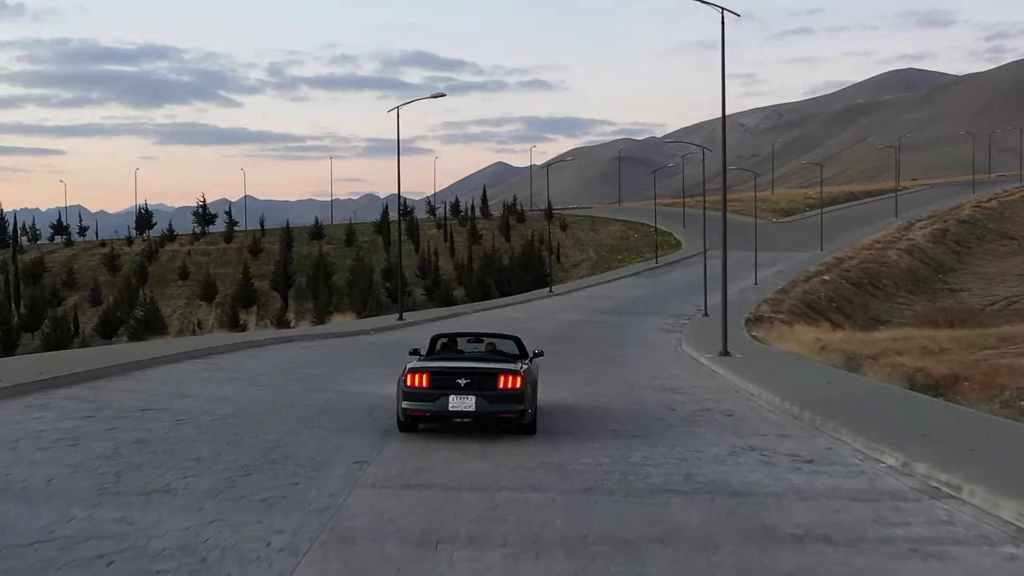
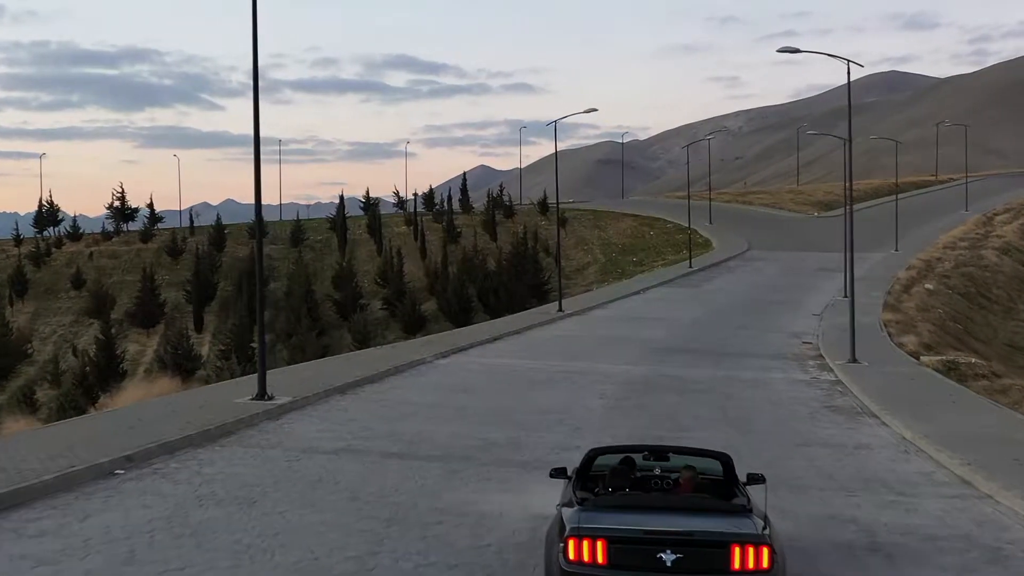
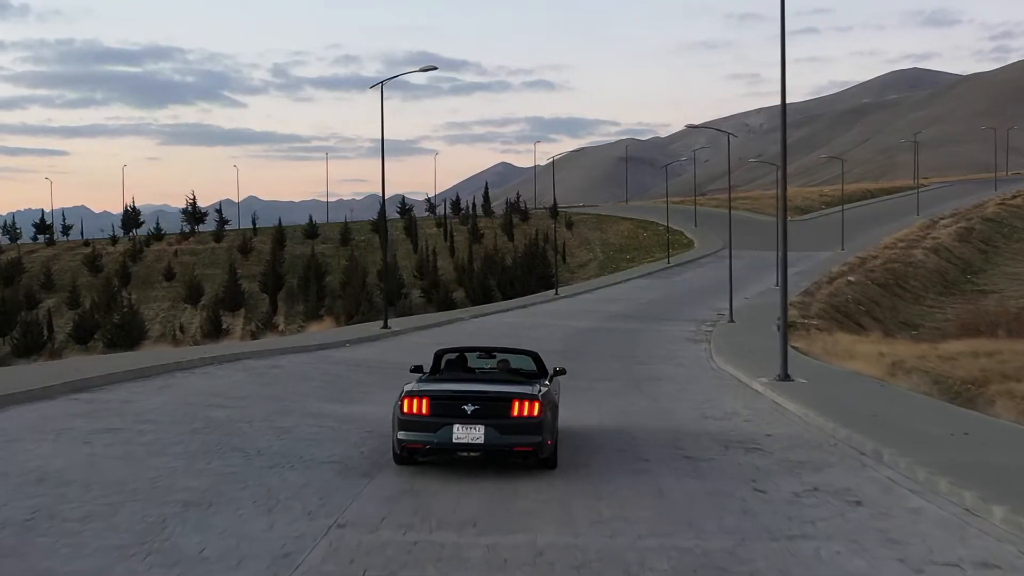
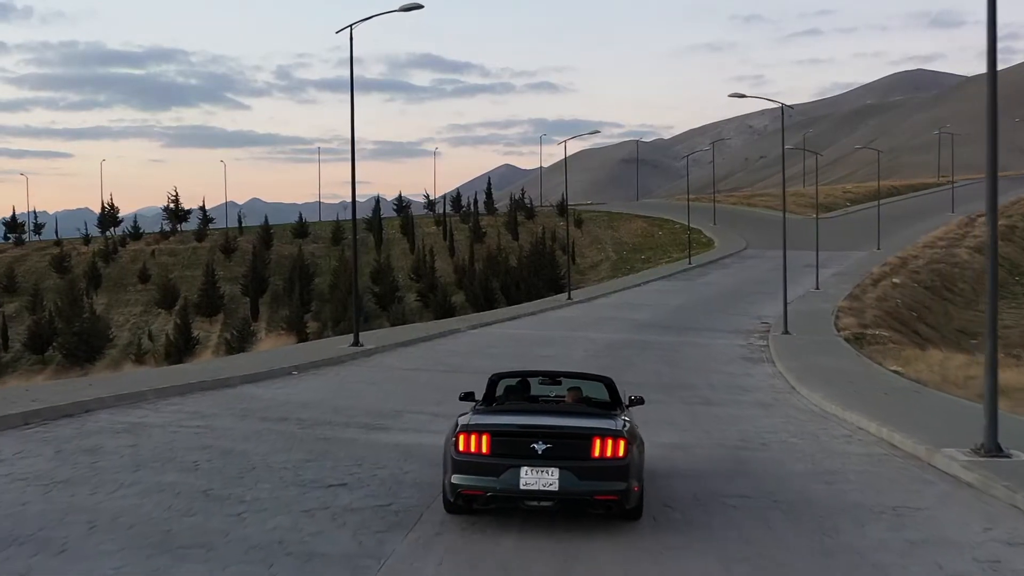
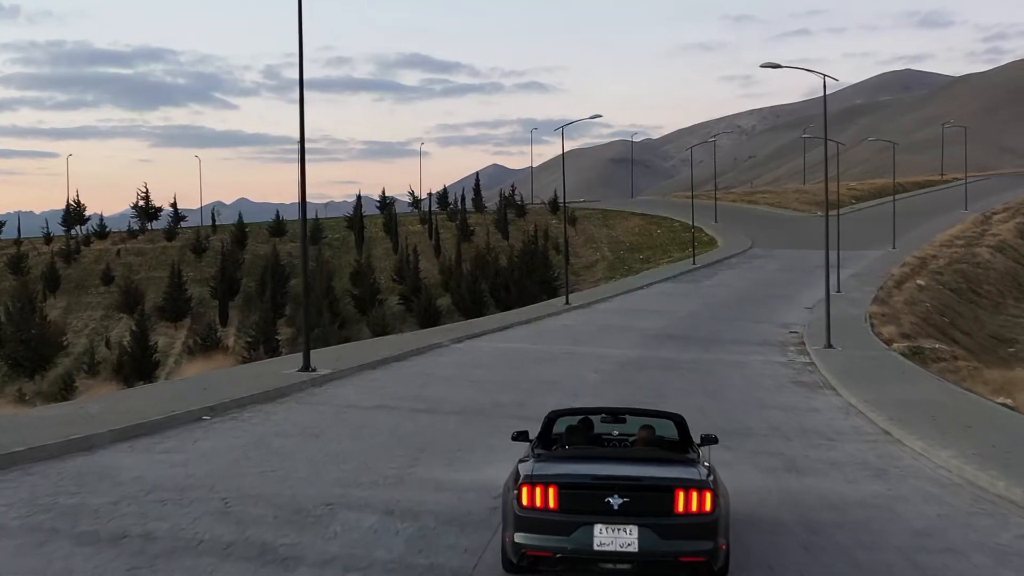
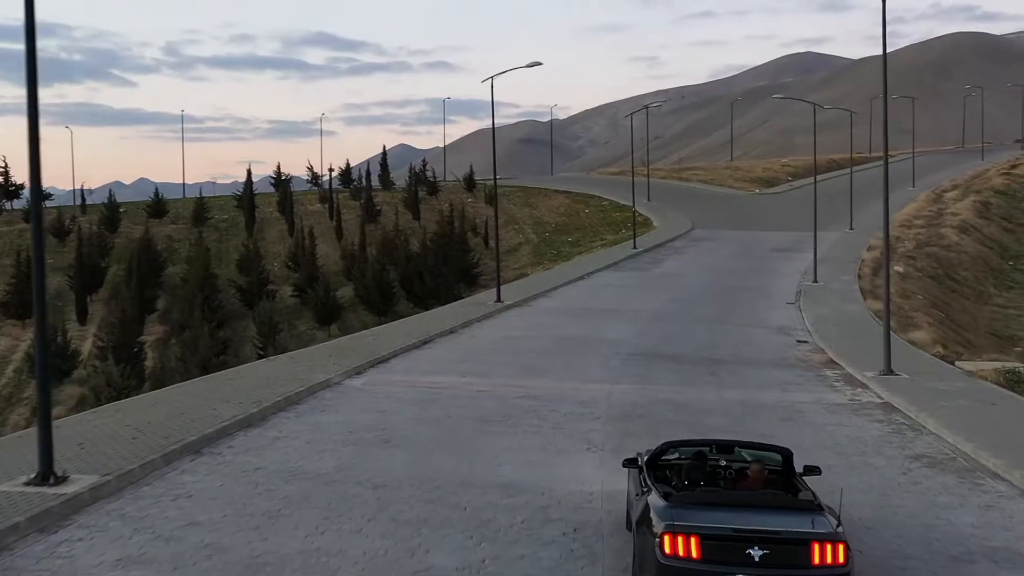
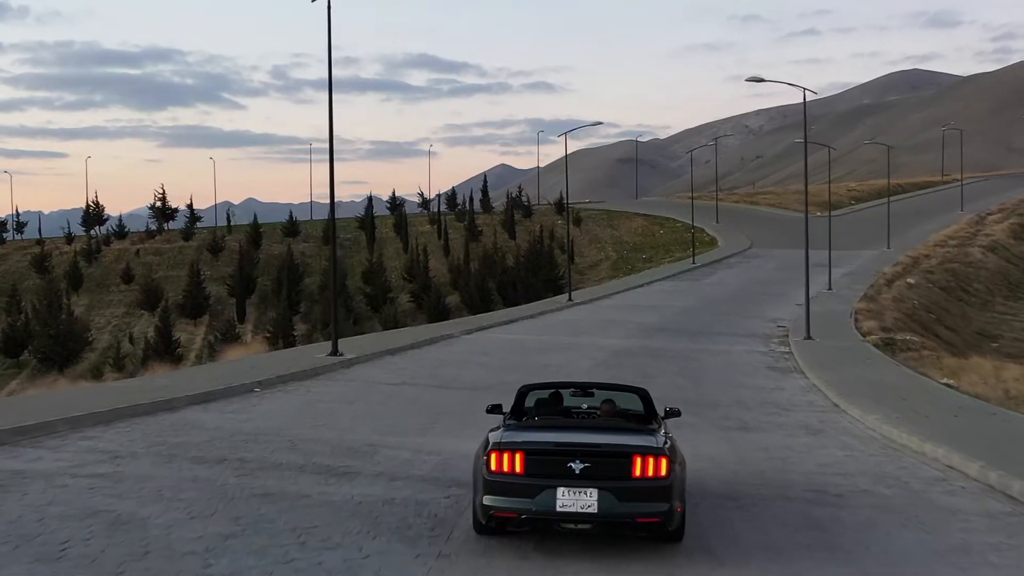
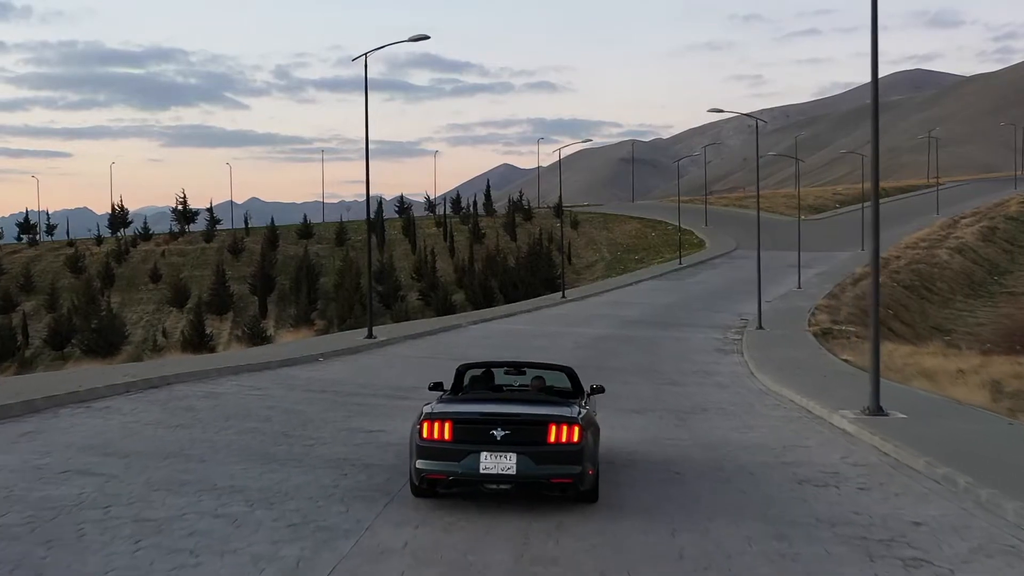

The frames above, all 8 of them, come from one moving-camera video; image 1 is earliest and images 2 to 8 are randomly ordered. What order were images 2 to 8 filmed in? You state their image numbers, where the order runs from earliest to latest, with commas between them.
3, 8, 4, 7, 5, 2, 6
